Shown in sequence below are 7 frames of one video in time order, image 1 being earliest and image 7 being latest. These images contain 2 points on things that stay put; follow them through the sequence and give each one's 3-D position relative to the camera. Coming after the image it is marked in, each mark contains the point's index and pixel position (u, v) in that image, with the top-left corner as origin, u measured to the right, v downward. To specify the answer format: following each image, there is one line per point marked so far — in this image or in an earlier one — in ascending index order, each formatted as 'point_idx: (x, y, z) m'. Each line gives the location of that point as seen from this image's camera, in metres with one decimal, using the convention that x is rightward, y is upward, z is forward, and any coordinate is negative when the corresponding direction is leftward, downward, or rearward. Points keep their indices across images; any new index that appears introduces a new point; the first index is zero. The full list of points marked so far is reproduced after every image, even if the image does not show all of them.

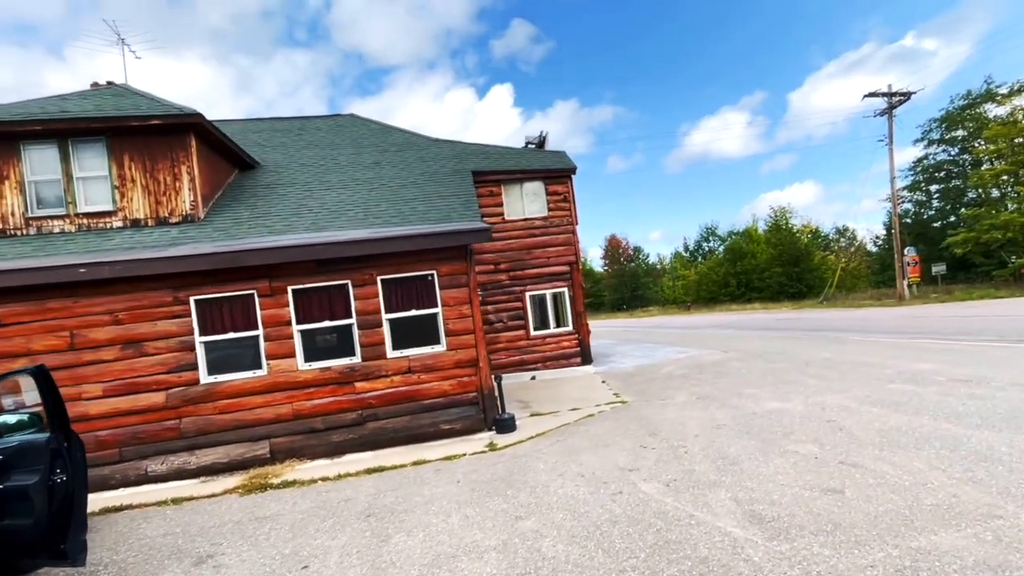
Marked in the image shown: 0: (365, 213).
0: (-3.4, +1.7, +11.7) m
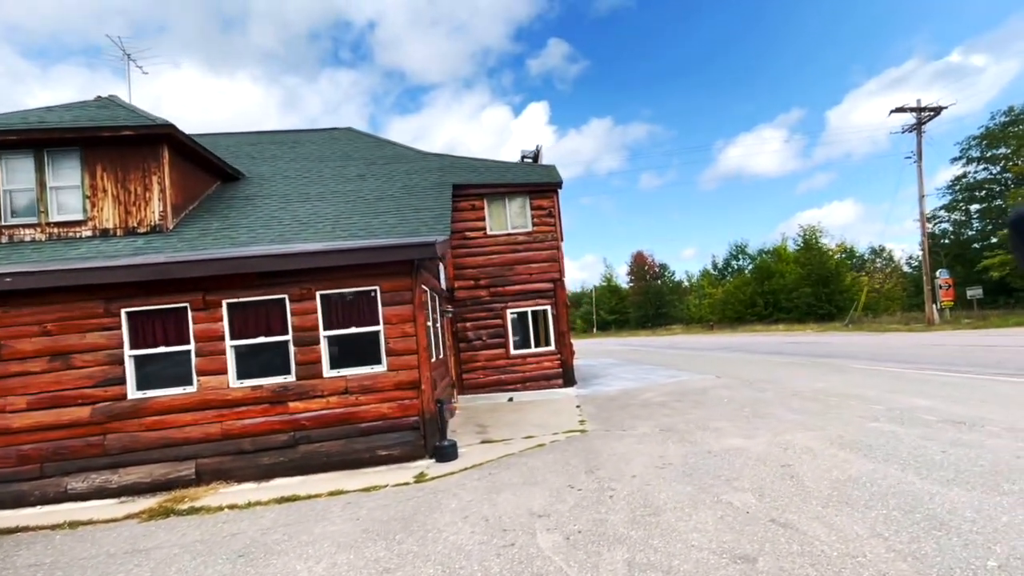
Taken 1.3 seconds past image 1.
0: (-4.0, +1.4, +11.4) m
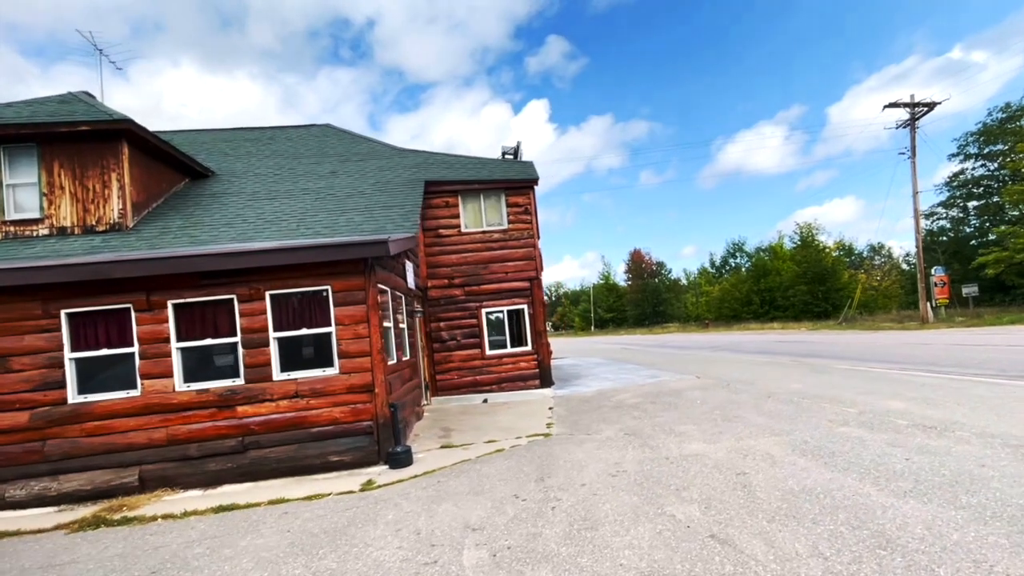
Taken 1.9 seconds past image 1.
0: (-4.6, +1.4, +11.1) m
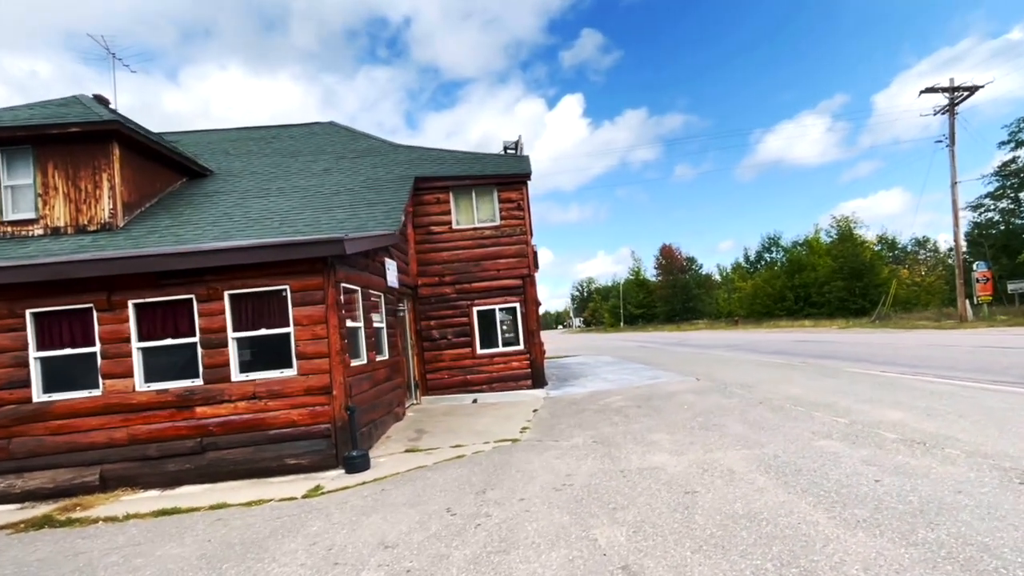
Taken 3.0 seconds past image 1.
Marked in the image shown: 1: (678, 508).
0: (-5.0, +1.5, +11.1) m
1: (+1.5, -2.0, +4.7) m
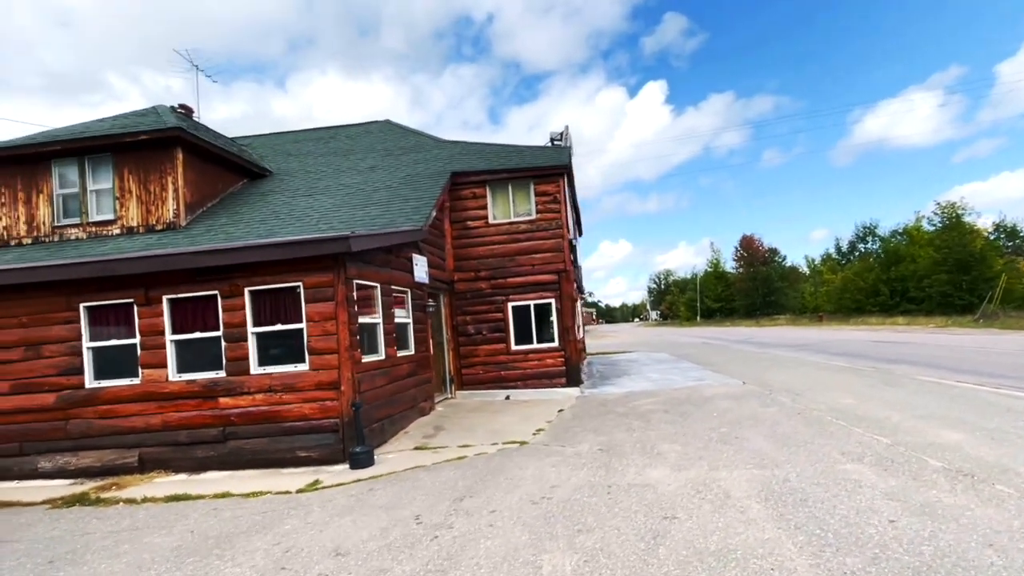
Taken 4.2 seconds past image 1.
0: (-4.3, +1.6, +11.5) m
1: (+1.1, -2.0, +4.3) m
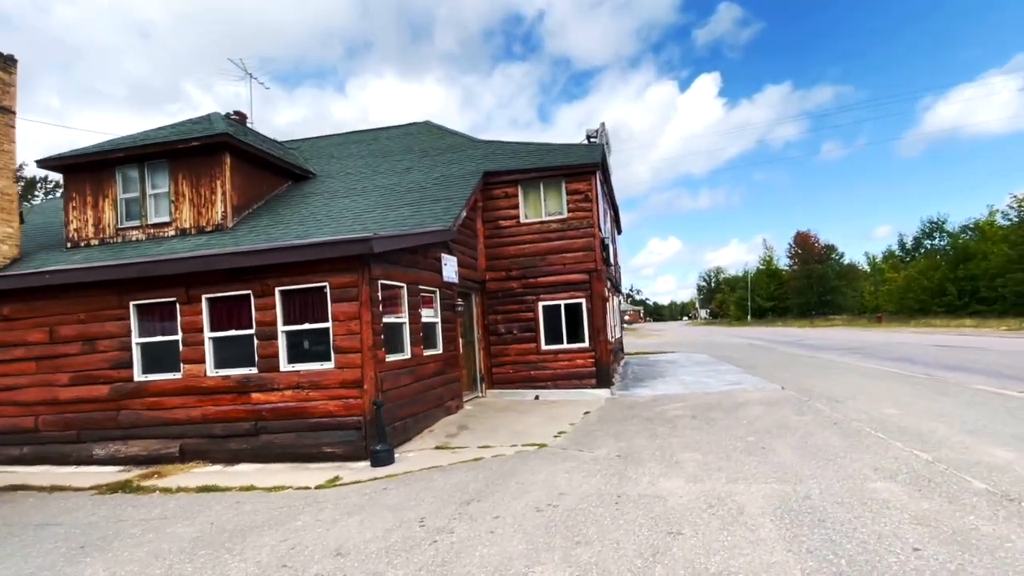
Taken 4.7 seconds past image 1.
0: (-3.7, +1.6, +11.8) m
1: (+1.1, -2.1, +4.1) m
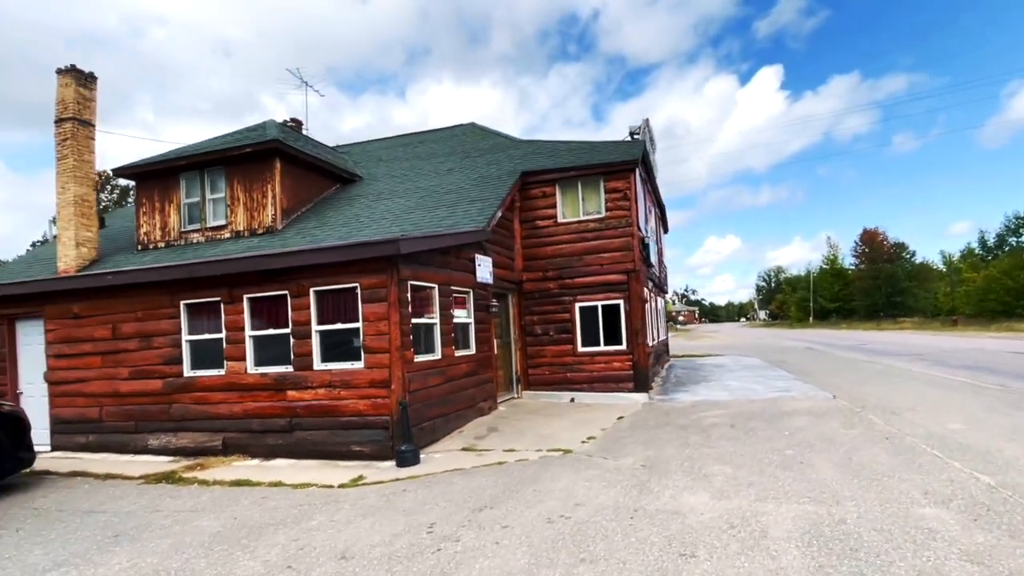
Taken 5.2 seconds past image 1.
0: (-2.9, +1.6, +12.0) m
1: (+1.1, -2.1, +3.9) m
